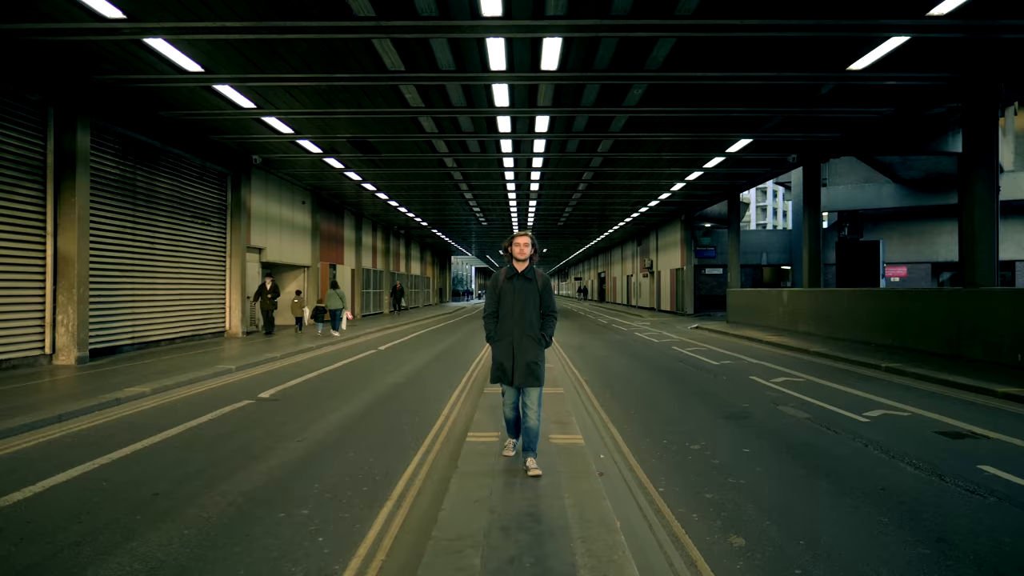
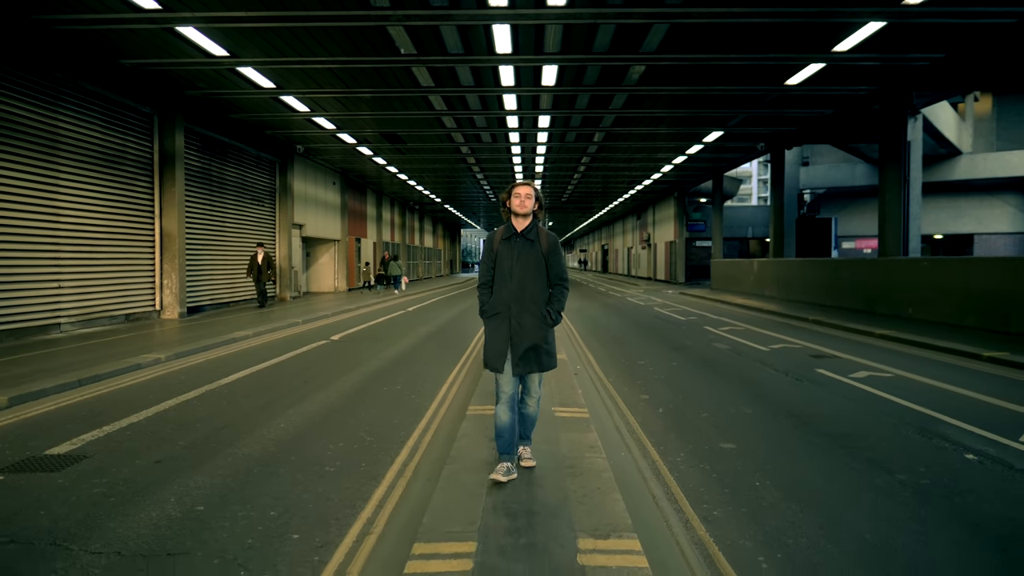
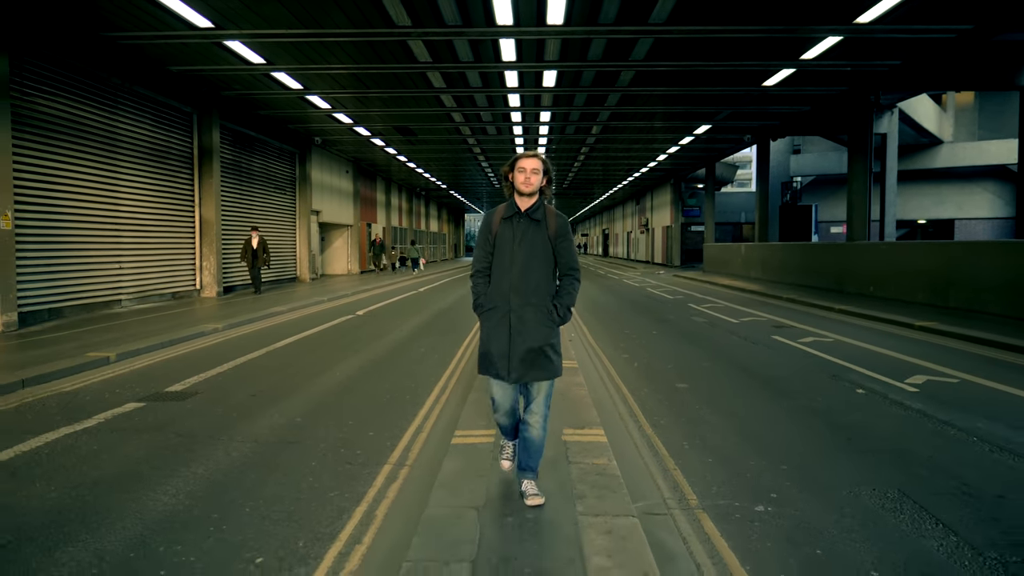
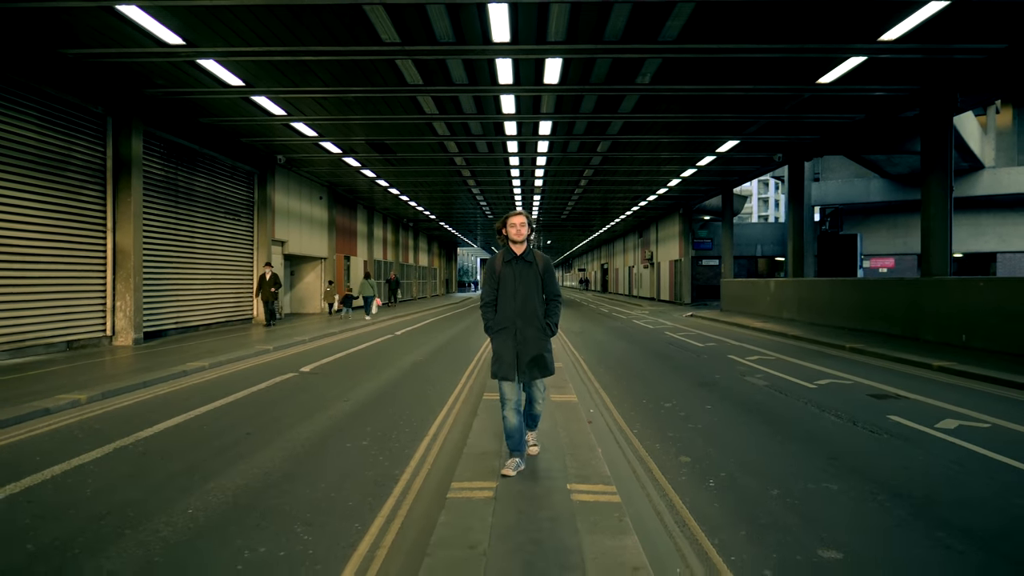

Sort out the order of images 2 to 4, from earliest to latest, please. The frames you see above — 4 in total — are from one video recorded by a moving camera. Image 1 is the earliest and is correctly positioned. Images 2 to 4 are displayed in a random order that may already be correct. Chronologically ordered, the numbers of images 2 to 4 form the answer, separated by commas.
4, 2, 3
